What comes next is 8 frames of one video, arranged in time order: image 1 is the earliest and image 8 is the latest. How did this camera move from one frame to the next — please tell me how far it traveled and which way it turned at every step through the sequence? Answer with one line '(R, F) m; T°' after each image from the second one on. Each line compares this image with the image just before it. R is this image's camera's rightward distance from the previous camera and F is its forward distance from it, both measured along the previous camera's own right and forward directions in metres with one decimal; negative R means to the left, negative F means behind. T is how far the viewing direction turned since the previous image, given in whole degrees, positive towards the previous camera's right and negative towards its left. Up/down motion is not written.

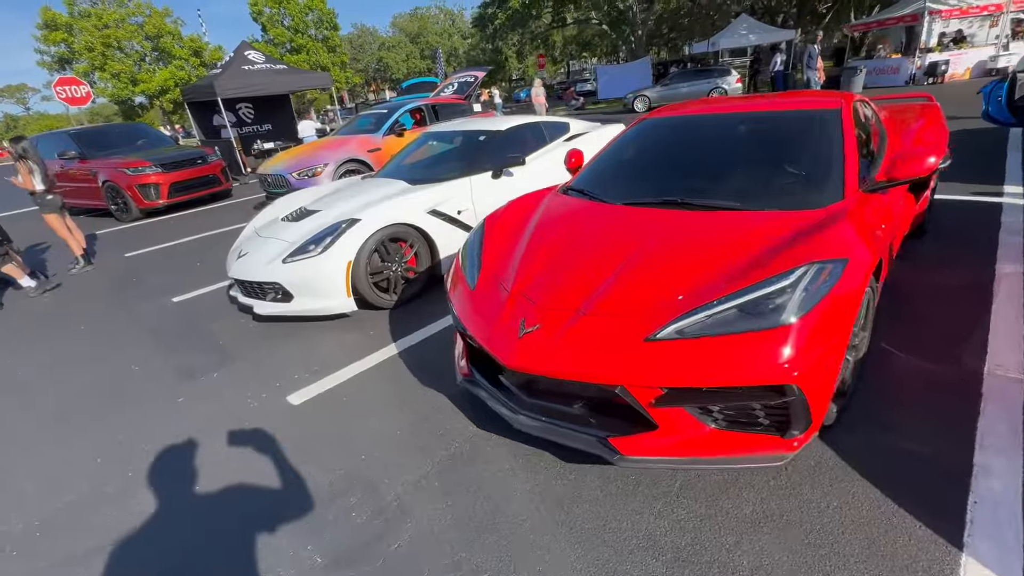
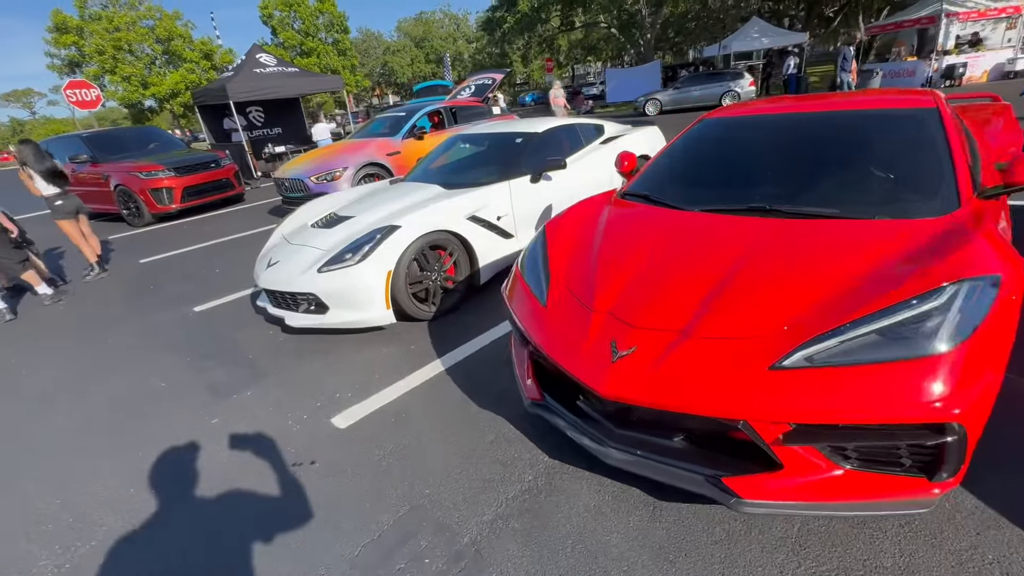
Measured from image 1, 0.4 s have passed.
(-0.4, +0.2) m; 0°
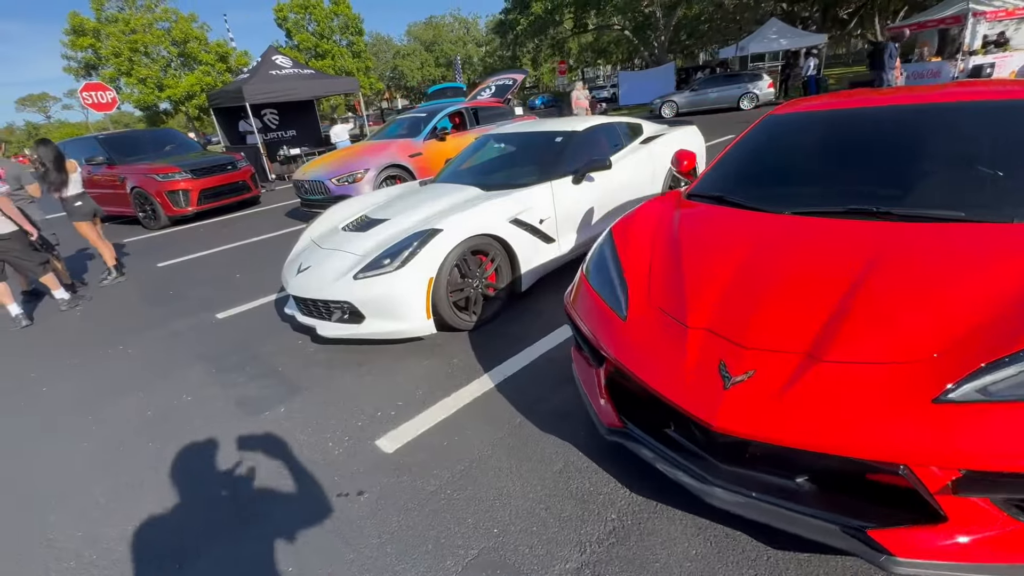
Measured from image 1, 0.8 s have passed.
(-0.3, +0.3) m; -1°
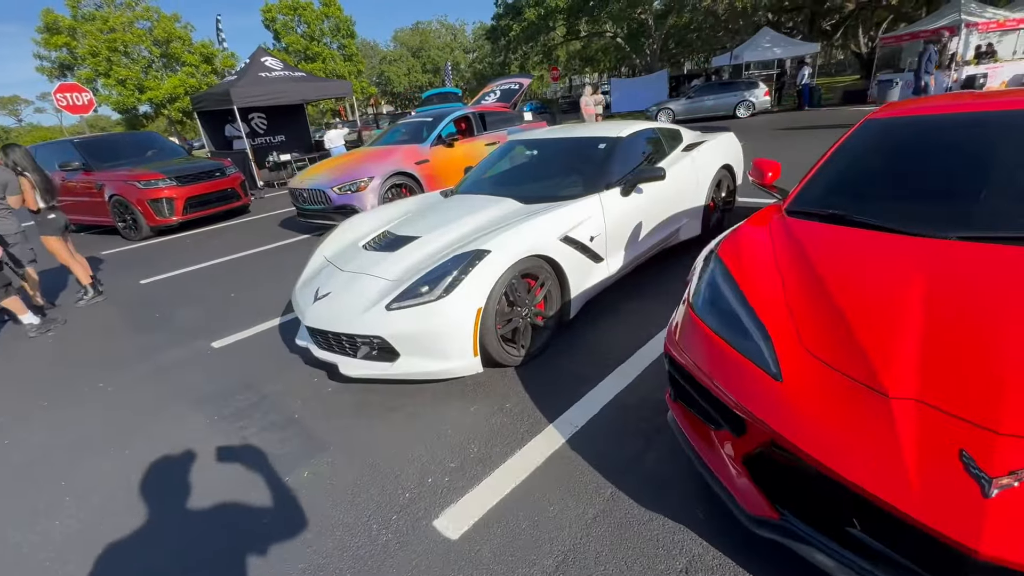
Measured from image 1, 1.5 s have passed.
(-0.5, +0.5) m; +2°
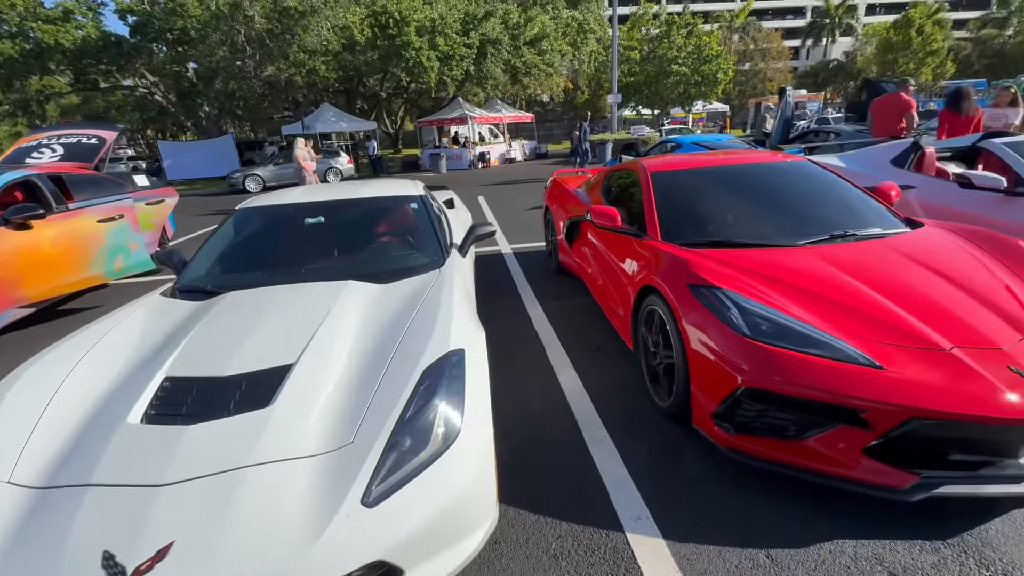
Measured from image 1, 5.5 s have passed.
(-1.4, +1.3) m; +48°
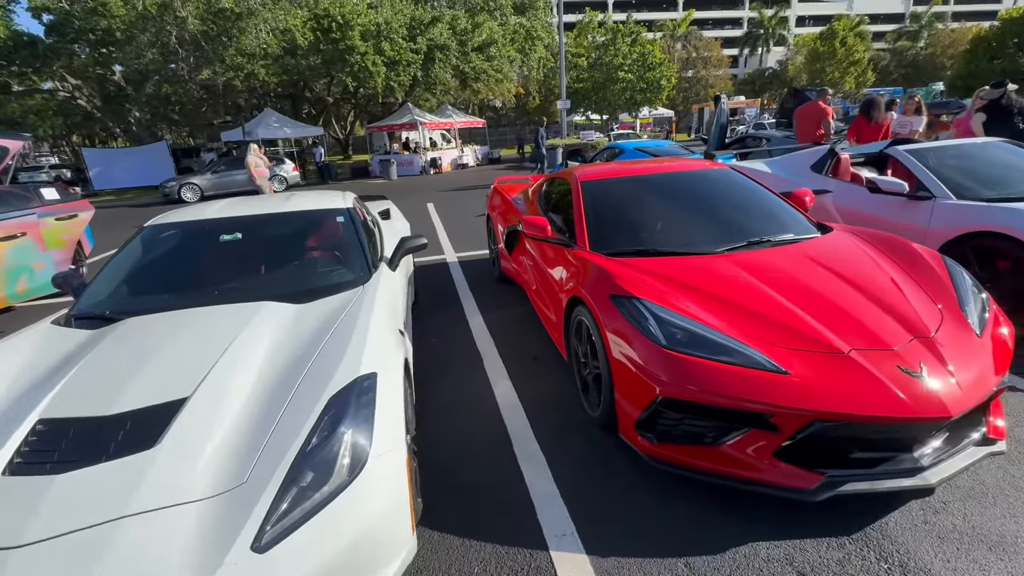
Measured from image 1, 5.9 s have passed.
(+0.2, 0.0) m; +5°
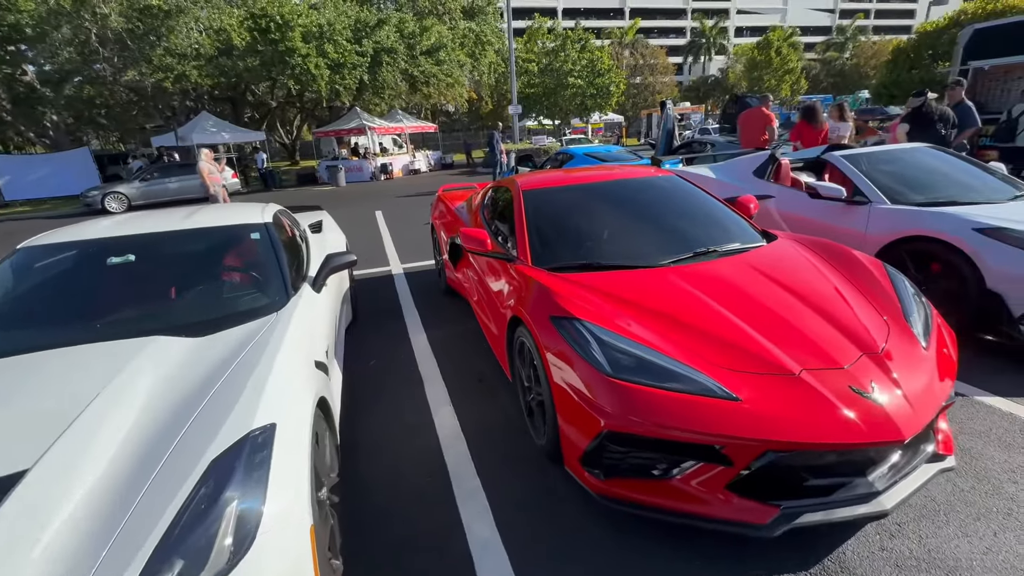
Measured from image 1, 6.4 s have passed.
(+0.1, +0.2) m; +5°
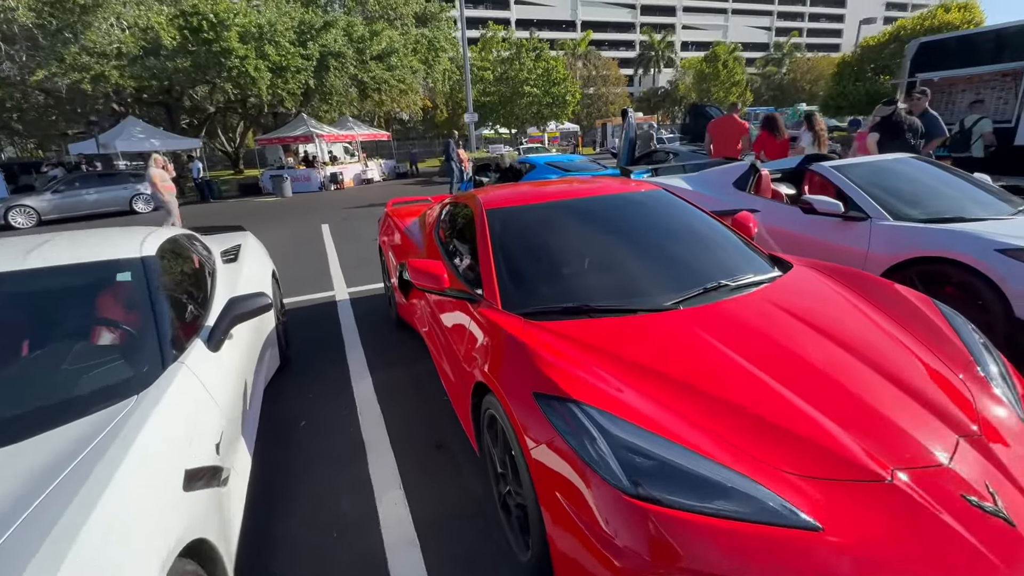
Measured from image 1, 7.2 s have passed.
(0.0, +0.6) m; +5°
